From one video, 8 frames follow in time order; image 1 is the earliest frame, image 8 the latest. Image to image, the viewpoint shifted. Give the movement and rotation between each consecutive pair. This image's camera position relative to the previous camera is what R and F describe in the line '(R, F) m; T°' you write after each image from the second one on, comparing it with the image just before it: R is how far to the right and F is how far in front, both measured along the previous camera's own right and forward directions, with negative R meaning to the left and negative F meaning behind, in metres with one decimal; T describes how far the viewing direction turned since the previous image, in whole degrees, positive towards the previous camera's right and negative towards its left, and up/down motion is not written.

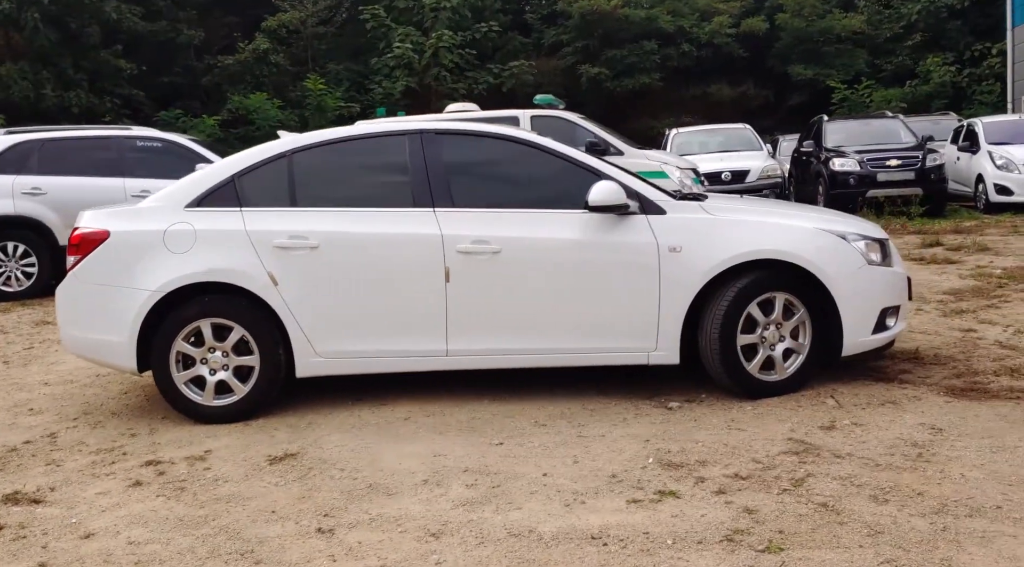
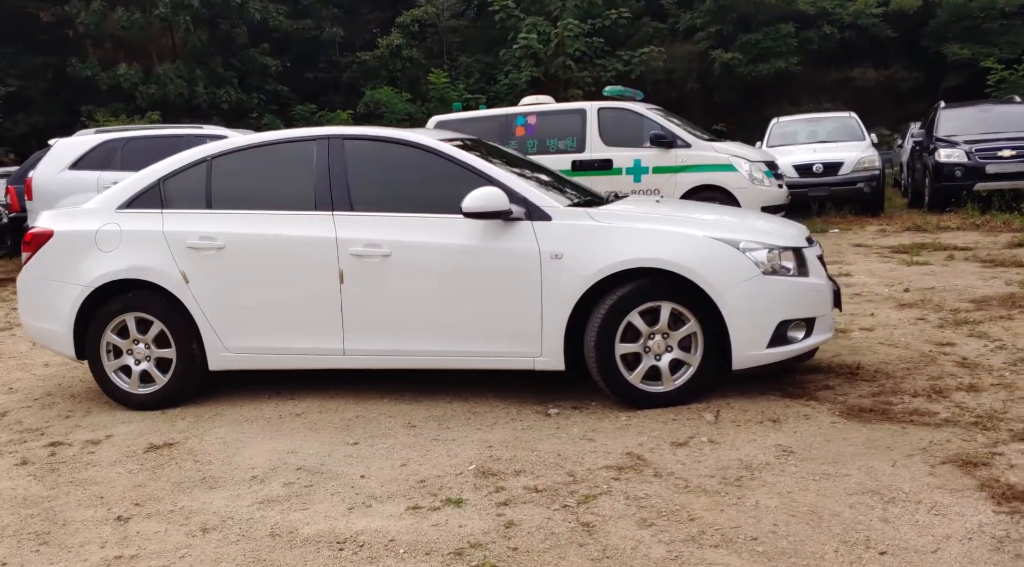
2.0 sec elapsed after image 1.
(+1.6, +0.1) m; -11°
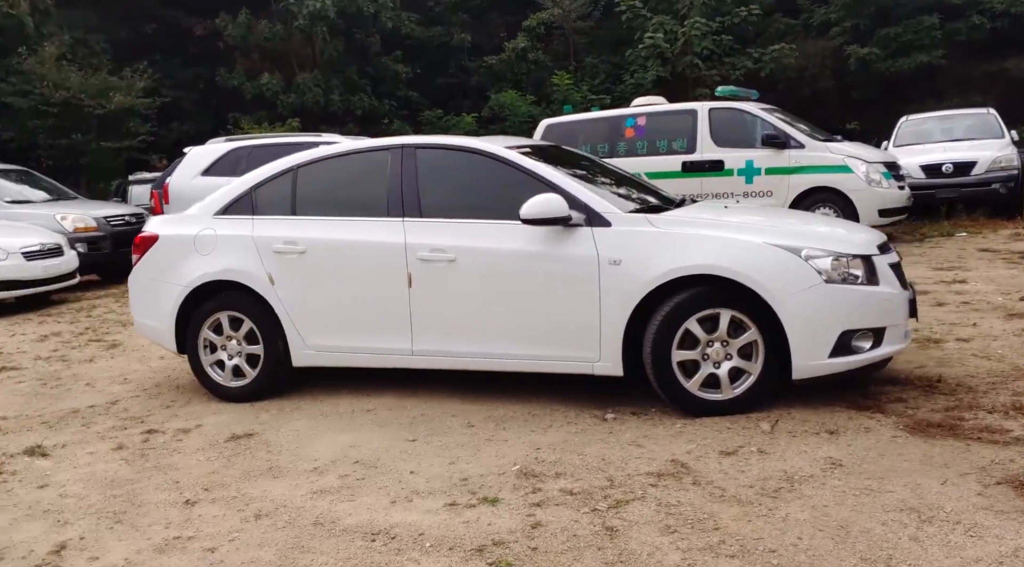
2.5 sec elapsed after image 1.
(+0.4, -0.1) m; -8°
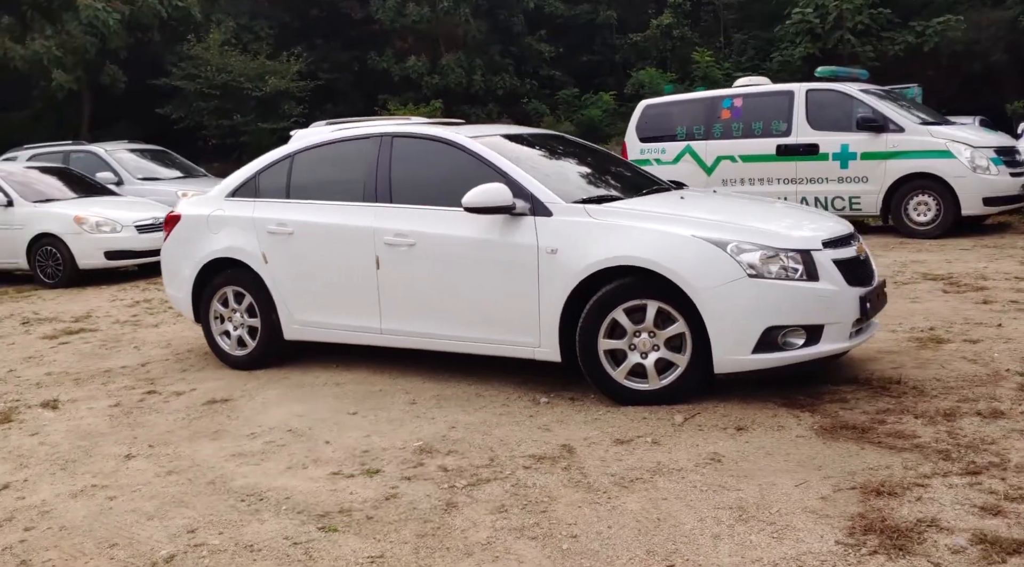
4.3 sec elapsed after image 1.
(+1.3, -0.1) m; -11°
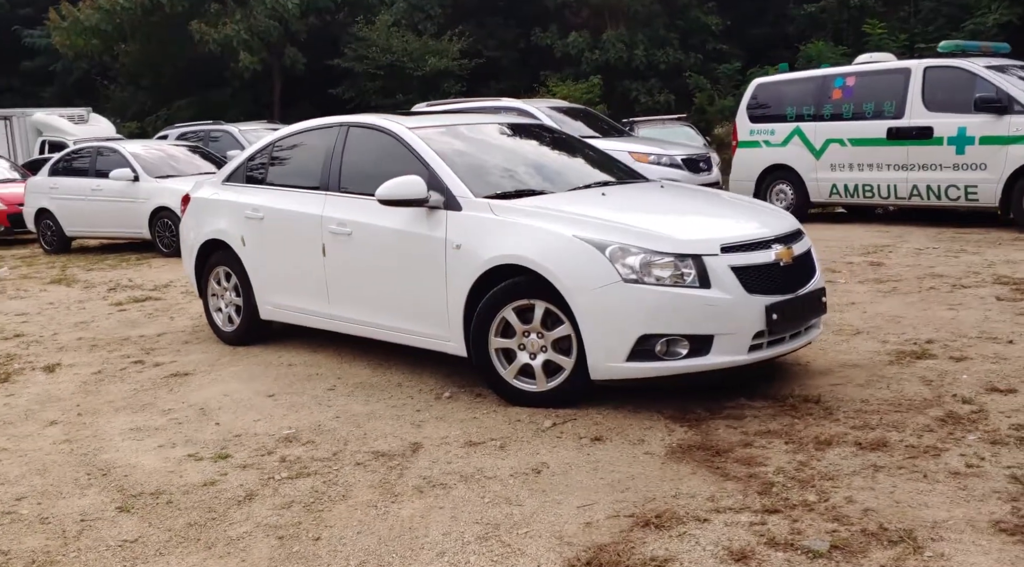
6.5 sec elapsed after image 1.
(+1.7, +0.2) m; -13°
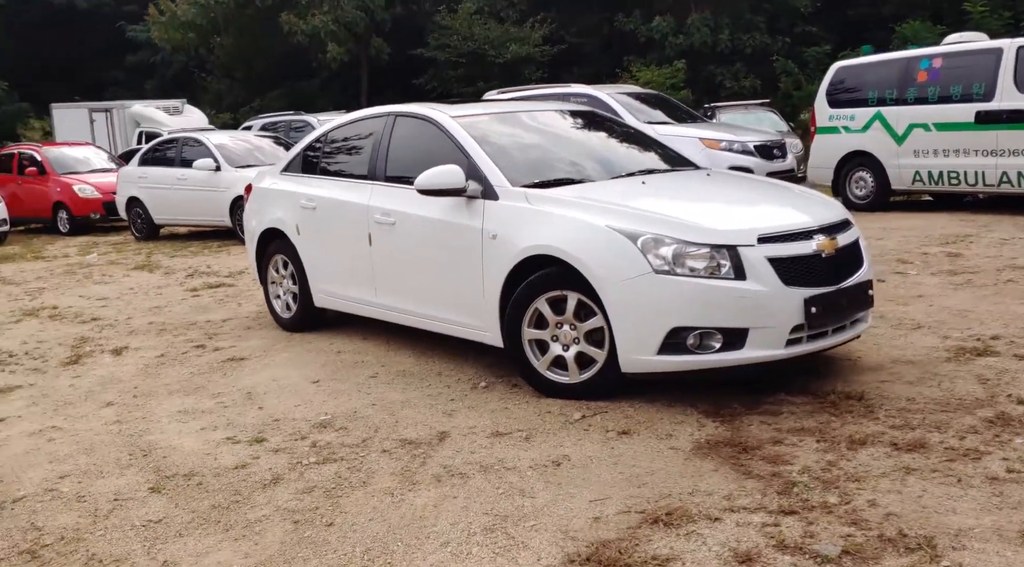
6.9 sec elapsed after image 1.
(+0.3, 0.0) m; -6°
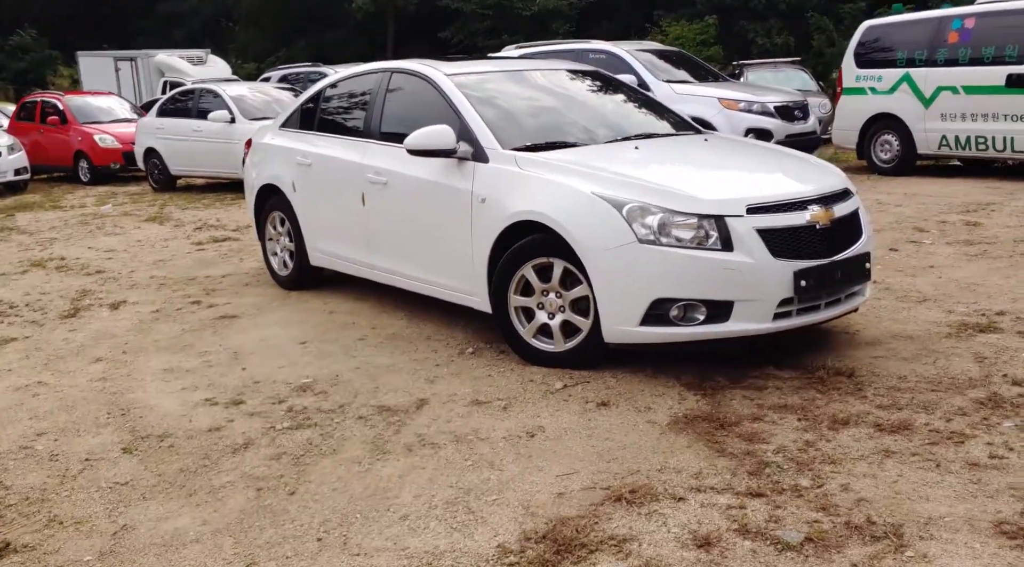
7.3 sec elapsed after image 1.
(+0.2, +0.1) m; -2°
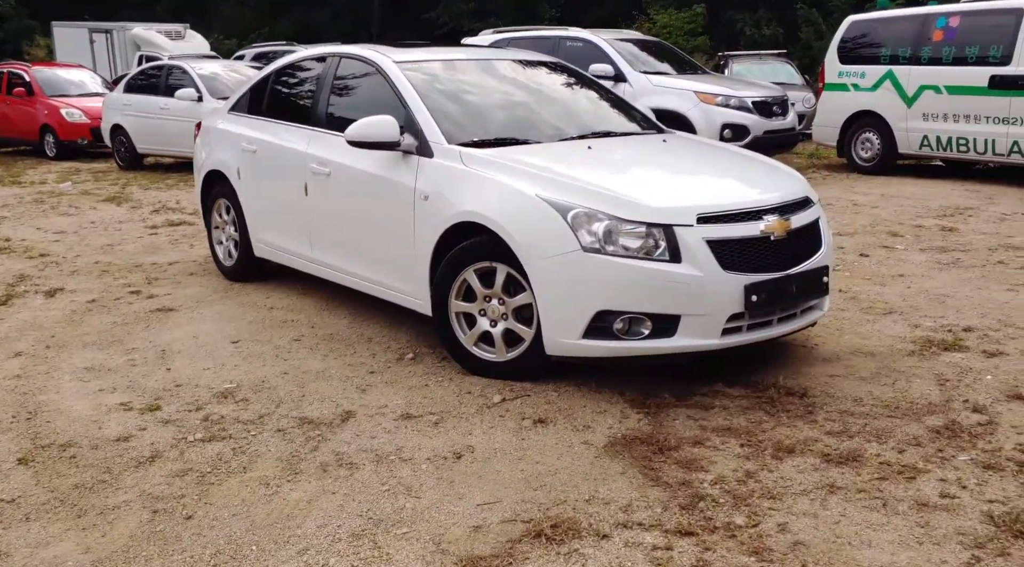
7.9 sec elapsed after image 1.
(+0.2, +0.3) m; +1°
